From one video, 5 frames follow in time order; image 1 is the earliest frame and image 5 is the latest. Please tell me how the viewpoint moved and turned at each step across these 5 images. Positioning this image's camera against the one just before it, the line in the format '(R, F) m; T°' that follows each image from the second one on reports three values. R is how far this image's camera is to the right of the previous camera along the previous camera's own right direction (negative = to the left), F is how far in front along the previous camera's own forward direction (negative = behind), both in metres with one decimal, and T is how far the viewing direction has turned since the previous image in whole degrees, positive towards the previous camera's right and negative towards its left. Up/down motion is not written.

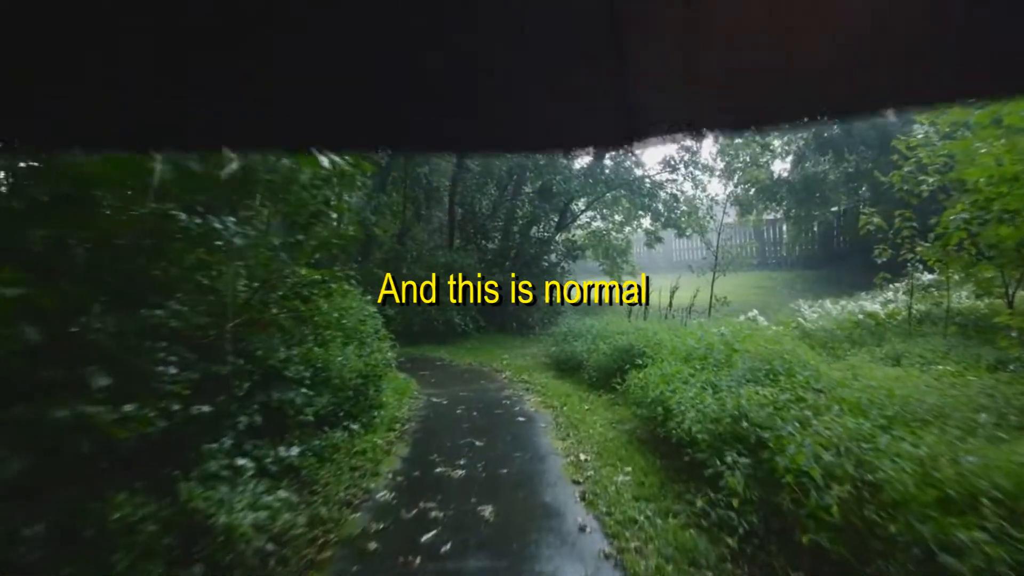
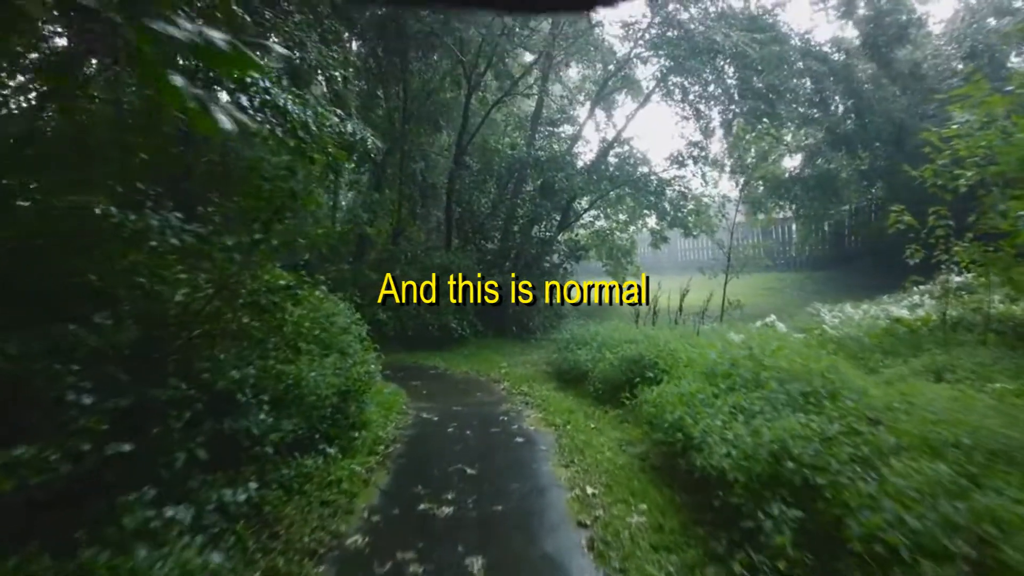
(0.0, +0.6) m; 0°
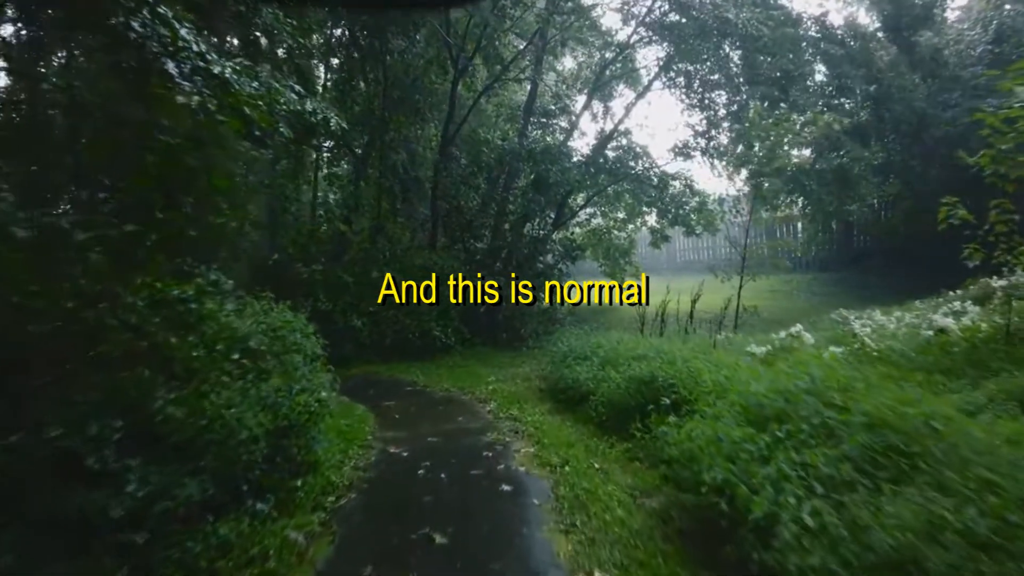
(0.0, +1.1) m; +1°
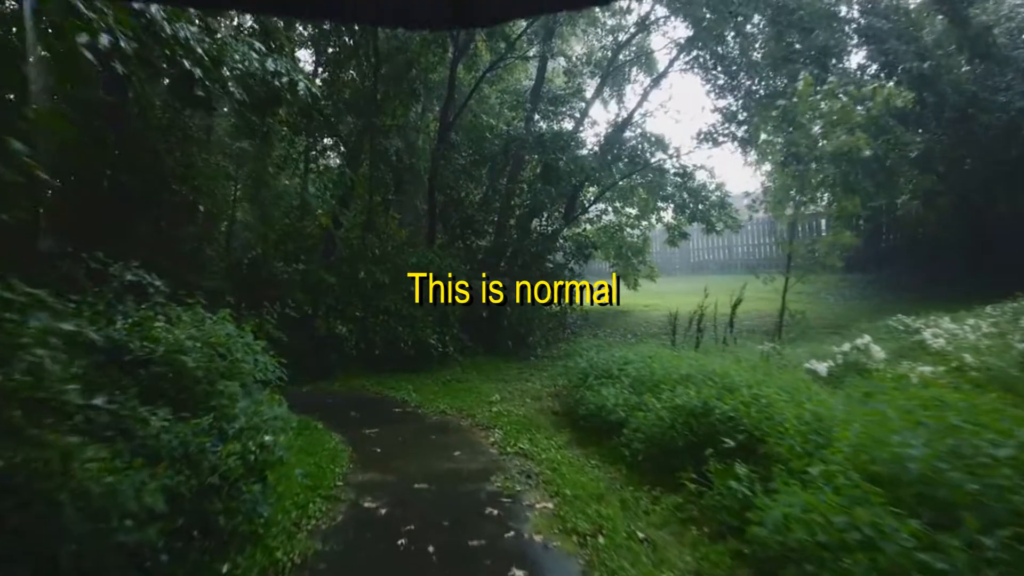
(-0.1, +1.2) m; 0°
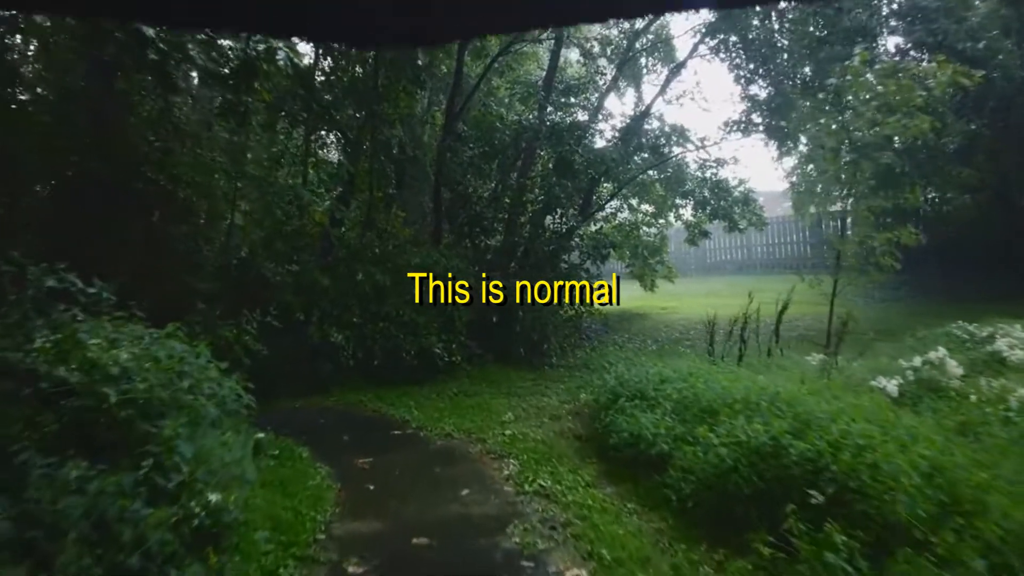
(-0.1, +0.8) m; -1°
